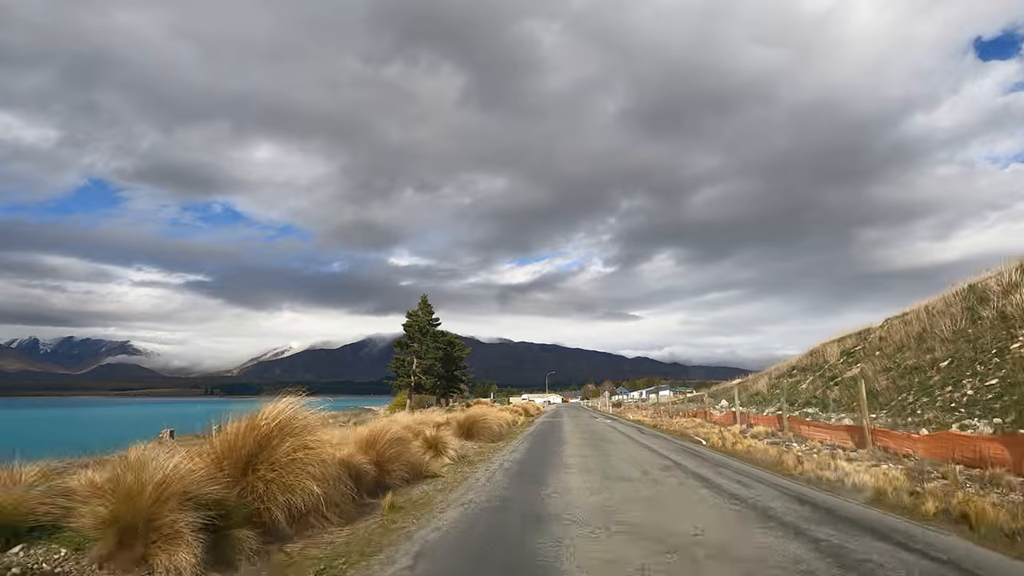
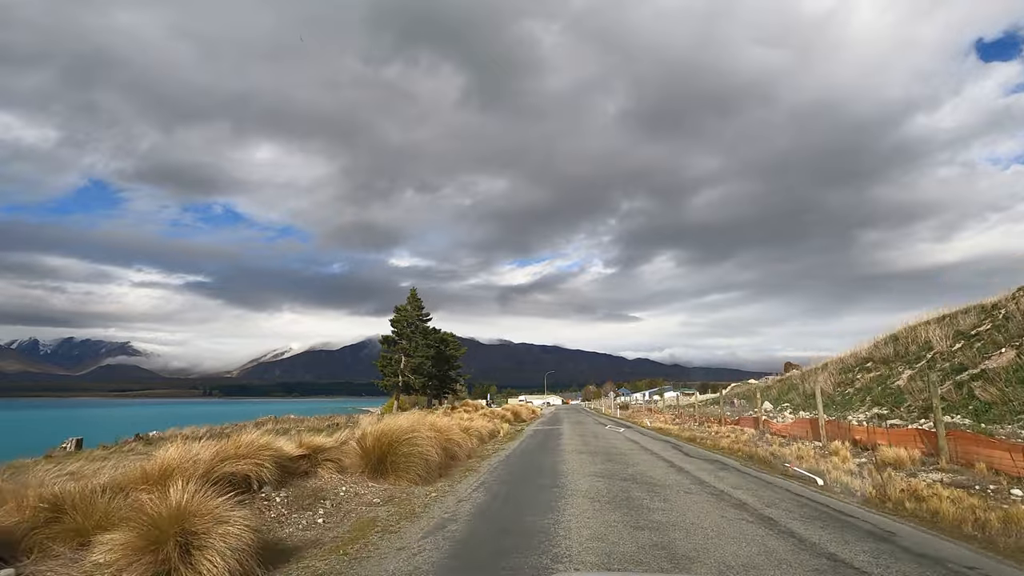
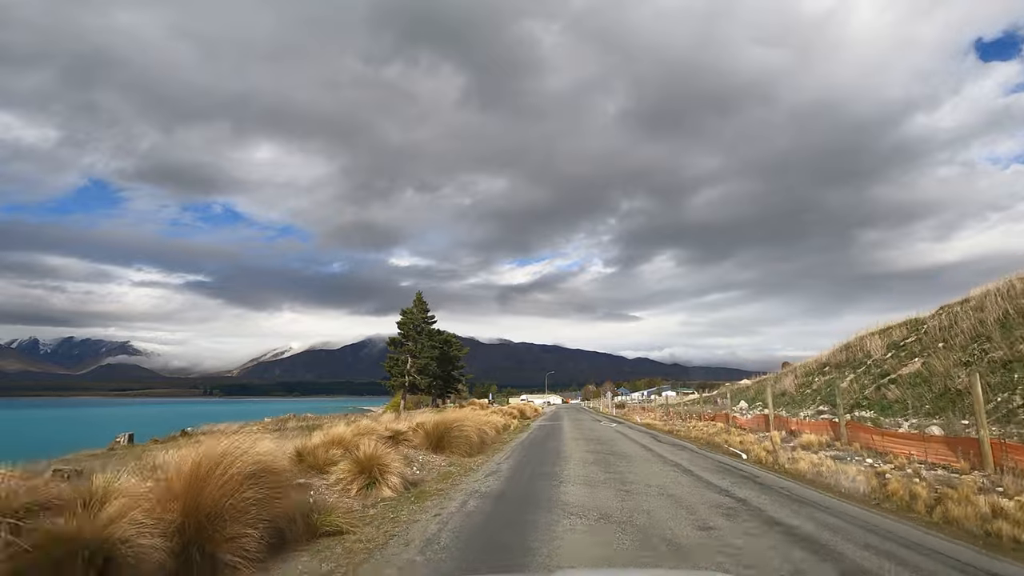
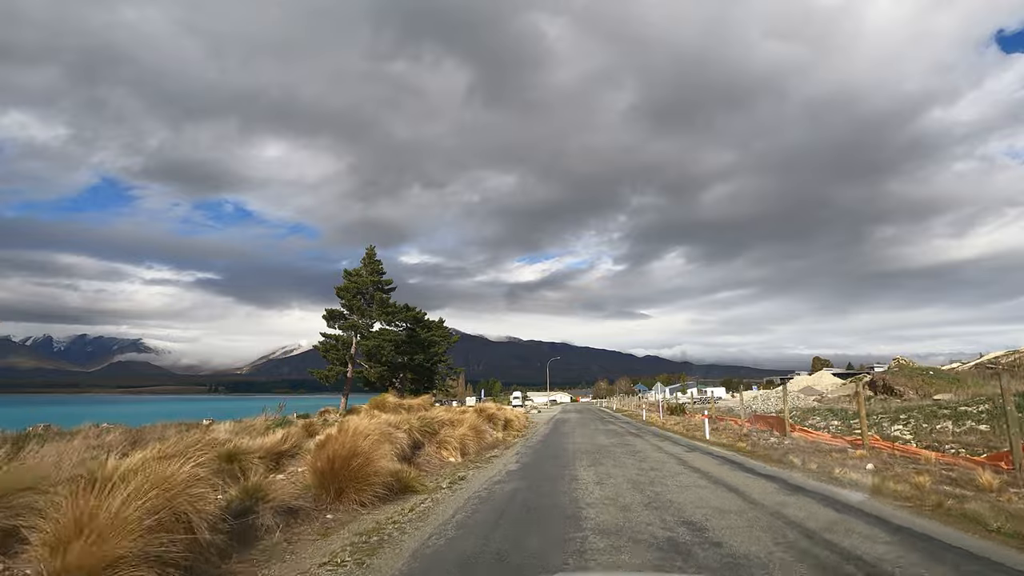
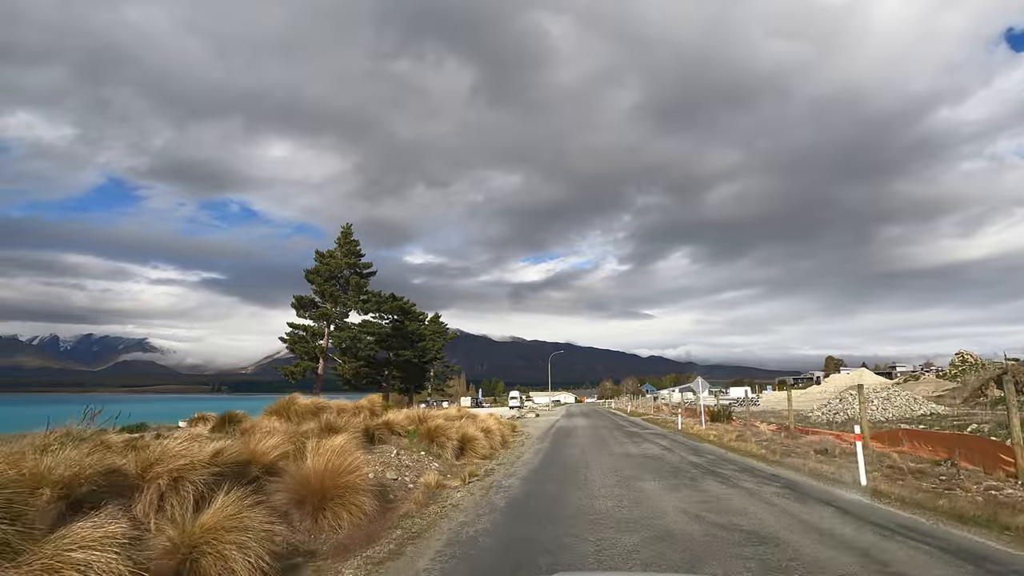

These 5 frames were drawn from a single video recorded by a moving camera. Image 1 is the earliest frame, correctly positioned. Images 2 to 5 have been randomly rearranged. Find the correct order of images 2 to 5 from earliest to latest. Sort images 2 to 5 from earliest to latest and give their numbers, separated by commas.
3, 2, 4, 5
